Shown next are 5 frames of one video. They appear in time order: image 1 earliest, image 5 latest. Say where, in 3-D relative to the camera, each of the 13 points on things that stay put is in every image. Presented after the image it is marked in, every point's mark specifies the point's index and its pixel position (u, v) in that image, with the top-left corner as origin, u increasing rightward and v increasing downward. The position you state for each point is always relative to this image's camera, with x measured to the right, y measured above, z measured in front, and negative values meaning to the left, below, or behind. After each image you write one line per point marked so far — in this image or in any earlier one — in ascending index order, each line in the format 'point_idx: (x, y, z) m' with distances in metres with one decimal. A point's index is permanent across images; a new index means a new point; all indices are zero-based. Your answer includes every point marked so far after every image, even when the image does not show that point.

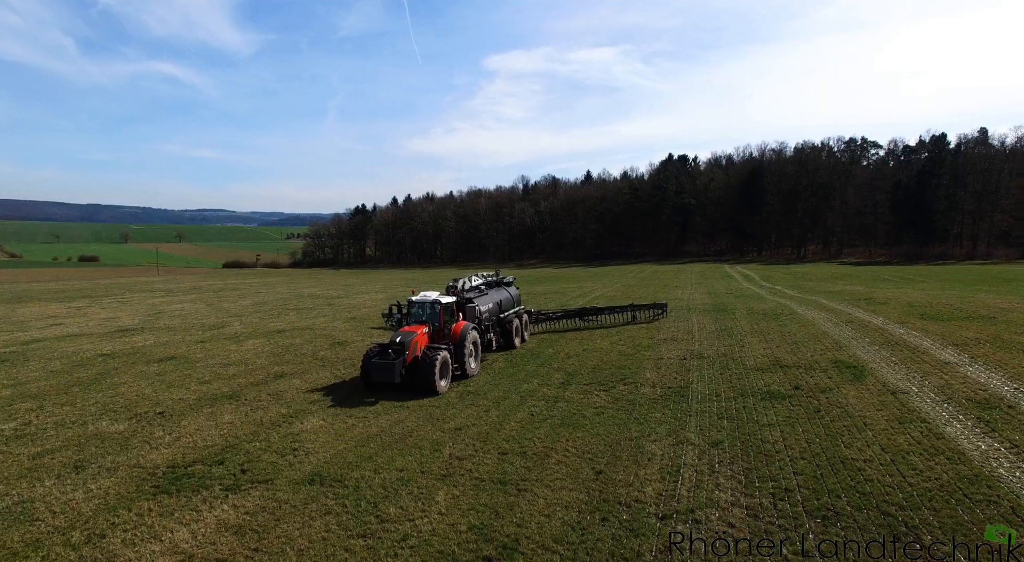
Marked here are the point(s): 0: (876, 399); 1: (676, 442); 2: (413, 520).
0: (+6.5, -2.1, +9.9) m
1: (+2.7, -2.5, +8.9) m
2: (-1.1, -2.7, +6.4) m
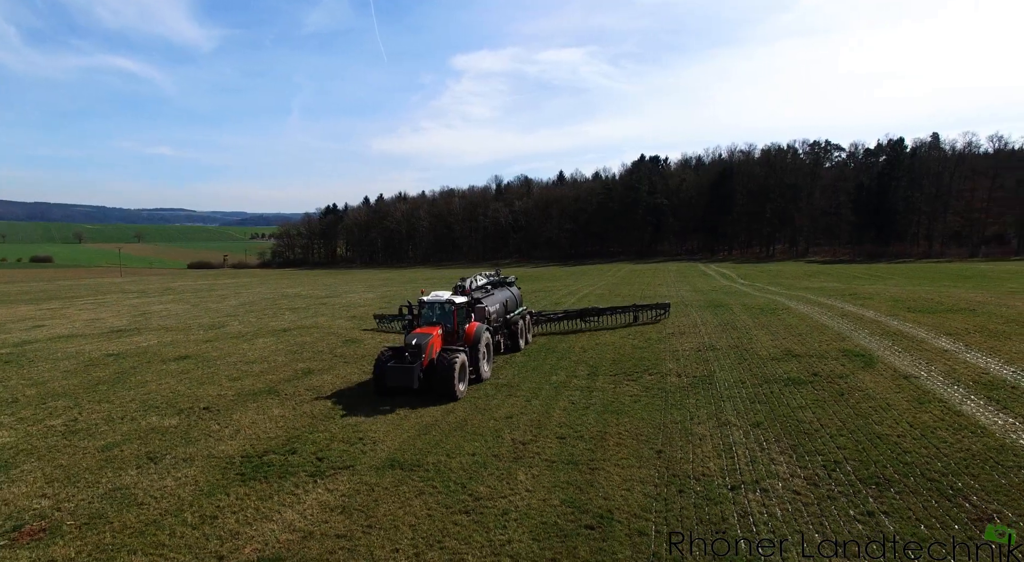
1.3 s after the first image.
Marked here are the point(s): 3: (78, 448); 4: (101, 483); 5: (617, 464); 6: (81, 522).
0: (+7.4, -2.0, +10.8) m
1: (+3.6, -2.4, +9.5) m
2: (-0.1, -2.7, +6.9) m
3: (-6.9, -2.7, +8.9) m
4: (-5.4, -2.7, +7.5) m
5: (+1.6, -2.6, +7.9) m
6: (-4.9, -2.7, +6.4) m
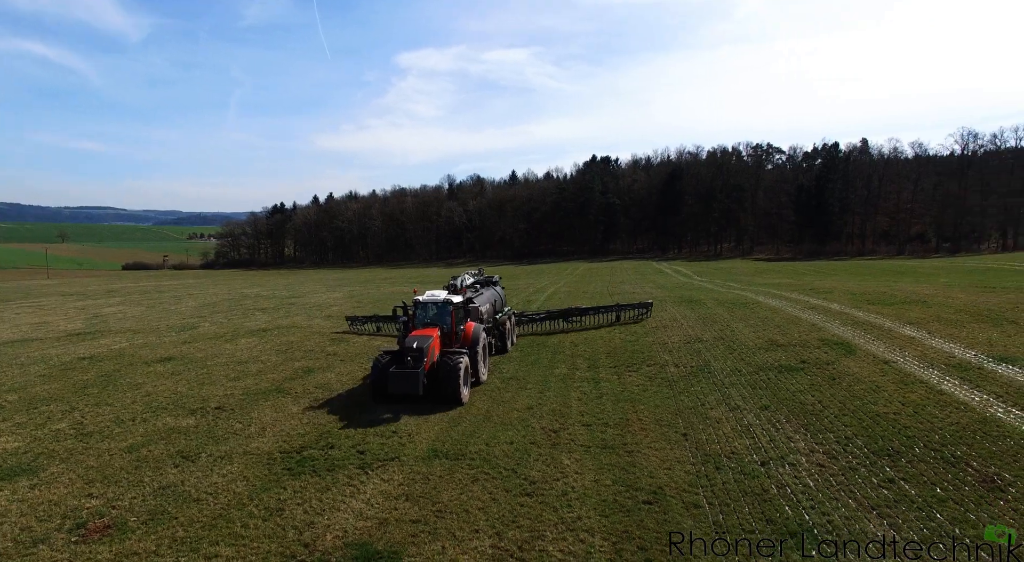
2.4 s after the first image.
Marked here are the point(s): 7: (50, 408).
0: (+7.7, -1.8, +11.8) m
1: (+4.0, -2.3, +10.2) m
2: (+0.6, -2.6, +7.2) m
3: (-6.3, -2.6, +8.7) m
4: (-4.8, -2.6, +7.4) m
5: (+2.1, -2.5, +8.4) m
6: (-4.1, -2.7, +6.3) m
7: (-9.6, -2.6, +11.6) m
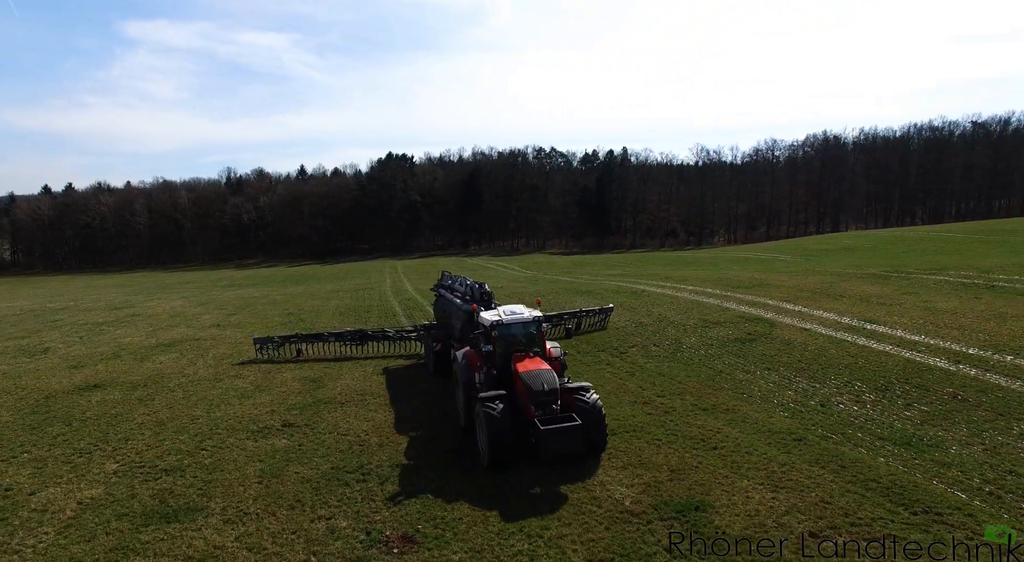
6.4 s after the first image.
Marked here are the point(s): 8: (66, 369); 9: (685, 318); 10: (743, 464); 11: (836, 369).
0: (+8.1, -1.5, +15.6) m
1: (+5.3, -2.1, +12.8) m
2: (+3.2, -2.4, +8.8) m
3: (-3.8, -2.7, +7.7) m
4: (-1.9, -2.7, +7.1) m
5: (+4.2, -2.3, +10.5) m
6: (-0.9, -2.7, +6.3) m
7: (-7.9, -2.9, +9.3) m
8: (-12.8, -2.5, +16.0) m
9: (+6.0, -1.3, +19.2) m
10: (+3.1, -2.5, +7.6) m
11: (+7.2, -2.0, +12.4) m
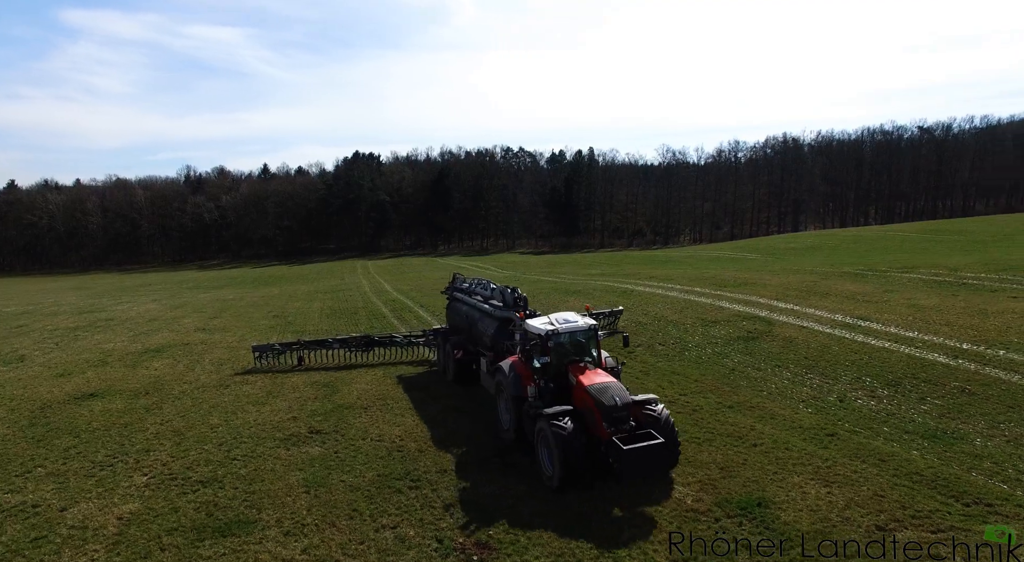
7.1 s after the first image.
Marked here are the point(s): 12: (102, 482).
0: (+8.4, -1.4, +16.0) m
1: (+5.7, -2.1, +13.1) m
2: (+3.8, -2.5, +9.0) m
3: (-3.1, -2.8, +7.5) m
4: (-1.2, -2.7, +7.0) m
5: (+4.7, -2.3, +10.7) m
6: (-0.1, -2.8, +6.2) m
7: (-7.3, -2.9, +8.8) m
8: (-12.5, -2.6, +15.2) m
9: (+6.0, -1.2, +19.5) m
10: (+3.8, -2.5, +7.8) m
11: (+7.6, -1.9, +12.8) m
12: (-5.8, -2.9, +7.9) m
